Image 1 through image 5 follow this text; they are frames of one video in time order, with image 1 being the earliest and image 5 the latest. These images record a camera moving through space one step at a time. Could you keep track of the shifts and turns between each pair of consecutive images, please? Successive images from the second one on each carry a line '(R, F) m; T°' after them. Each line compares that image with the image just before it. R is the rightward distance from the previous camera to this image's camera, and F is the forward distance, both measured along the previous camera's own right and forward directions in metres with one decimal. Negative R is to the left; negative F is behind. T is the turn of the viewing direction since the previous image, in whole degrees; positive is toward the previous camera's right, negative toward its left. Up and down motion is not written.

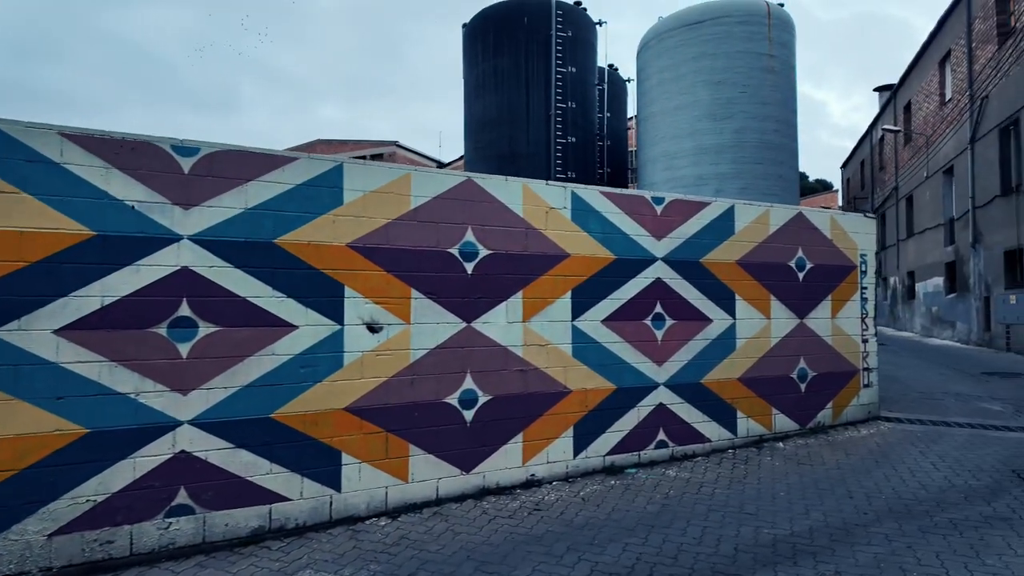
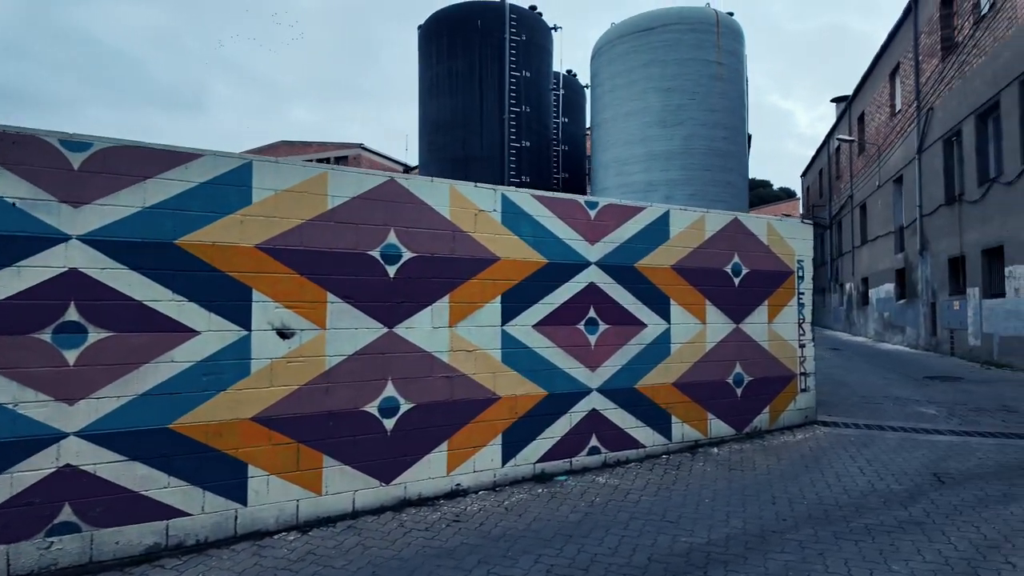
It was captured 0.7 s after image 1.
(+0.4, +0.1) m; +3°
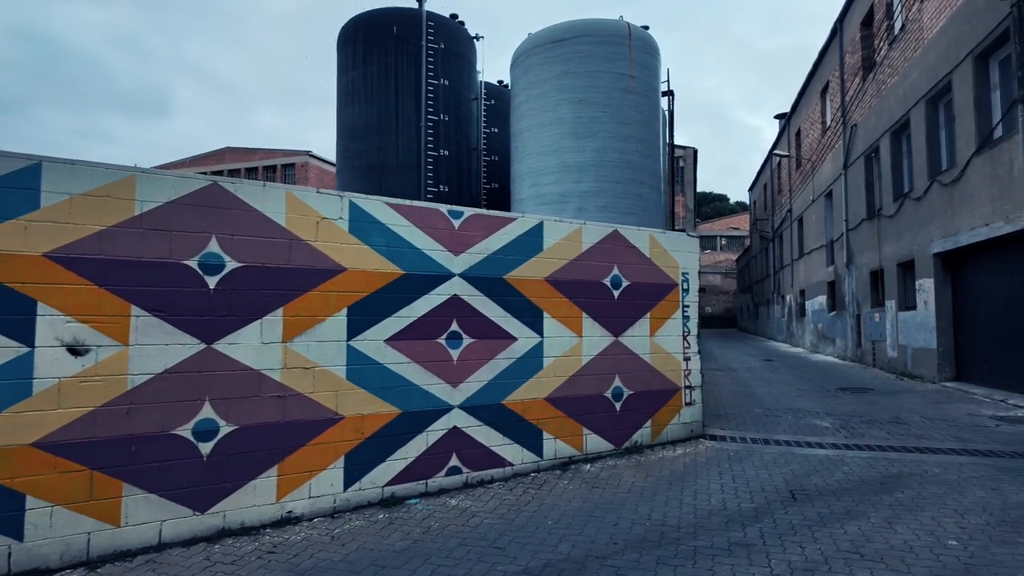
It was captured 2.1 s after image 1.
(+1.1, +0.2) m; +3°
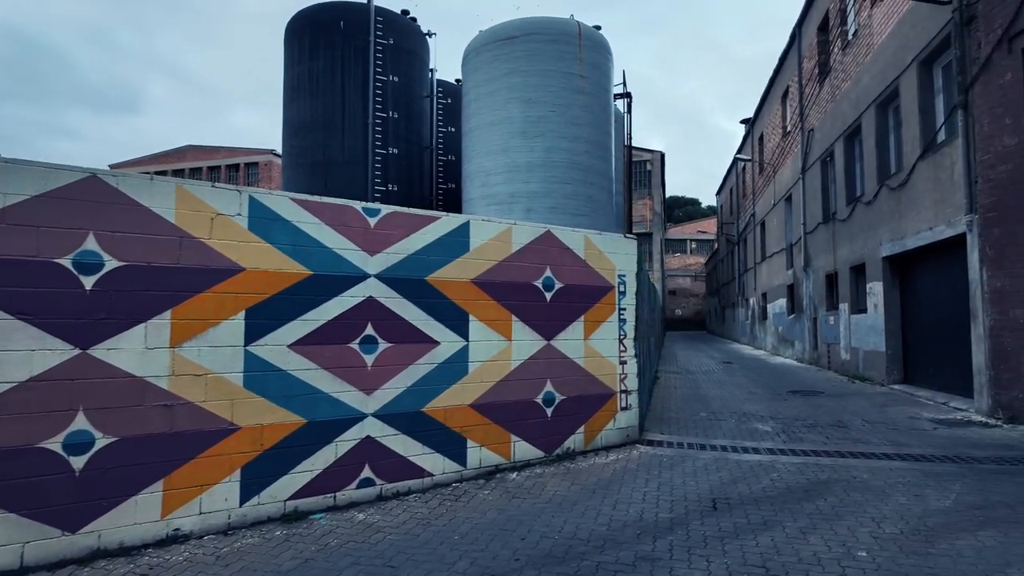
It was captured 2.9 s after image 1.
(+0.6, +0.2) m; +2°
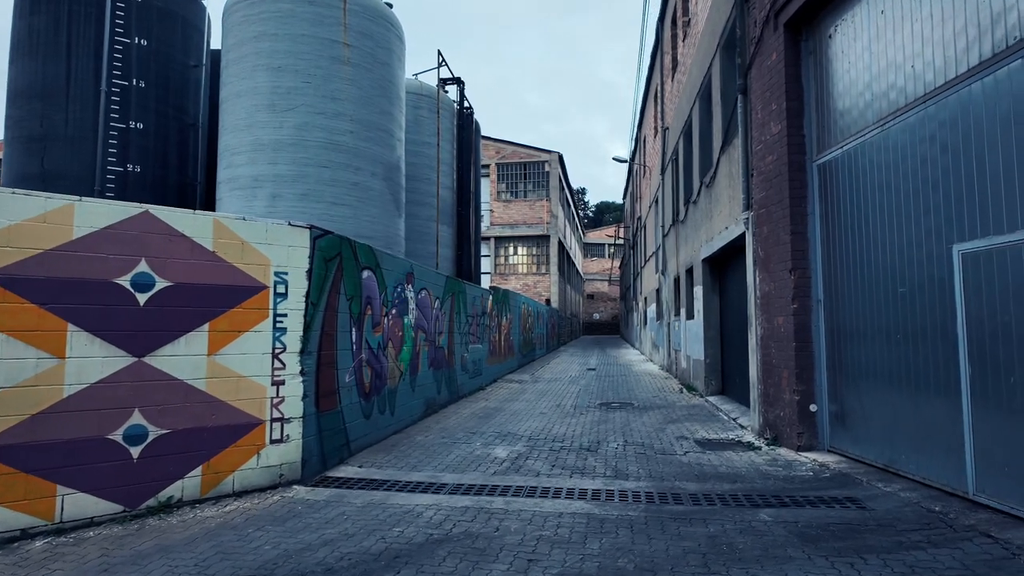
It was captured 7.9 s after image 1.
(+3.1, +1.3) m; +5°
